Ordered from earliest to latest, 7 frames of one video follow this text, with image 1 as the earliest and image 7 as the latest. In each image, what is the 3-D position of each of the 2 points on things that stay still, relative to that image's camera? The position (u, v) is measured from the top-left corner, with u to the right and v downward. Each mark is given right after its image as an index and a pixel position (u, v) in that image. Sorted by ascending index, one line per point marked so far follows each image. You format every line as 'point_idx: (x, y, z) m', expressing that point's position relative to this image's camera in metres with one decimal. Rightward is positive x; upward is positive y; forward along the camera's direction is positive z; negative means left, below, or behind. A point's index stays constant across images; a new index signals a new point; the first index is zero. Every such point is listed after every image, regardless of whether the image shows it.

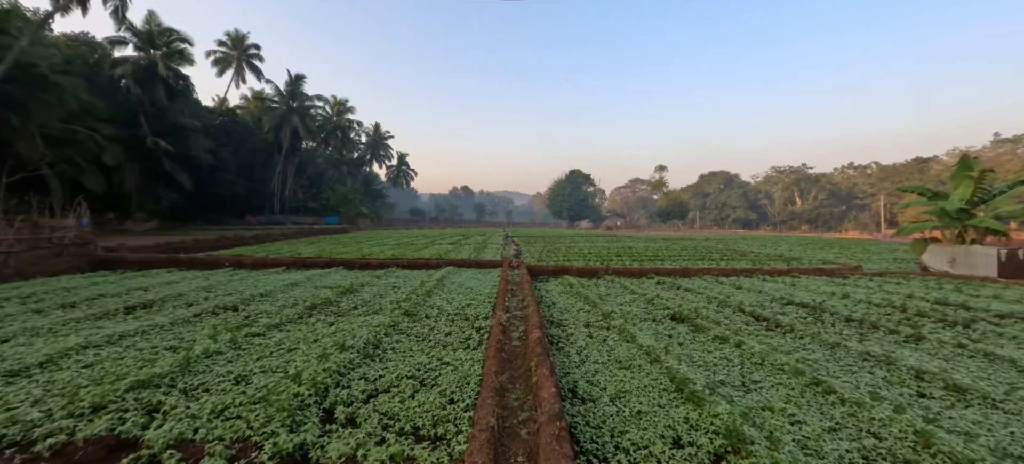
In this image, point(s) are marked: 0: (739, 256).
0: (+7.7, -0.8, +13.3) m
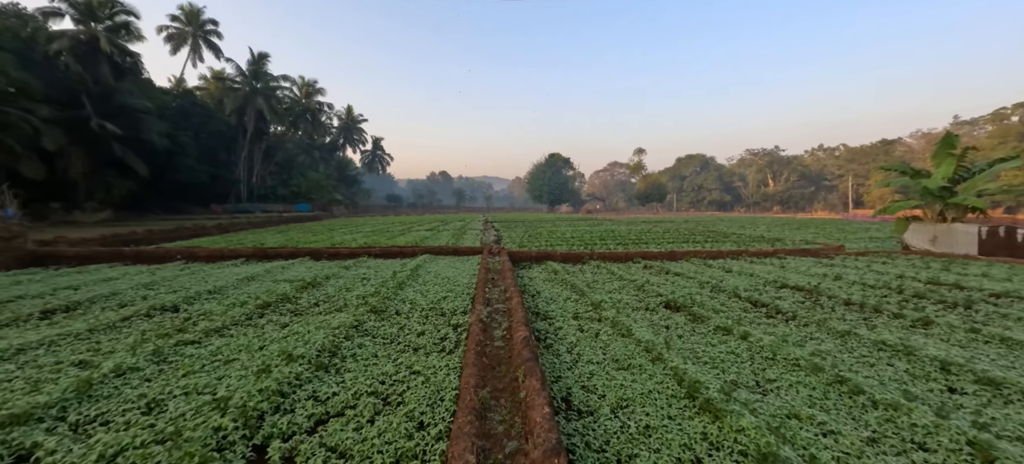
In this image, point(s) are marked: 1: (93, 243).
0: (+7.1, -0.2, +13.1) m
1: (-12.2, -0.3, +11.3) m
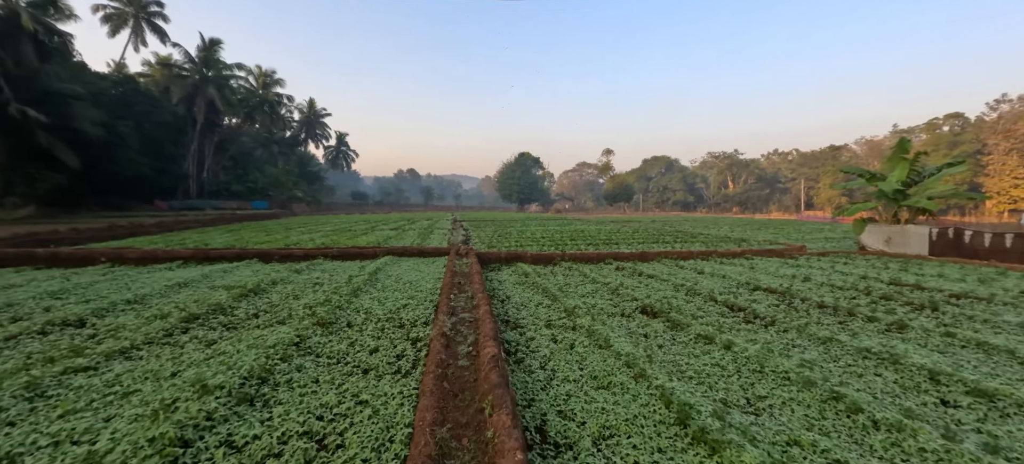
0: (+6.0, -0.2, +13.2) m
1: (-13.0, -0.3, +9.9) m
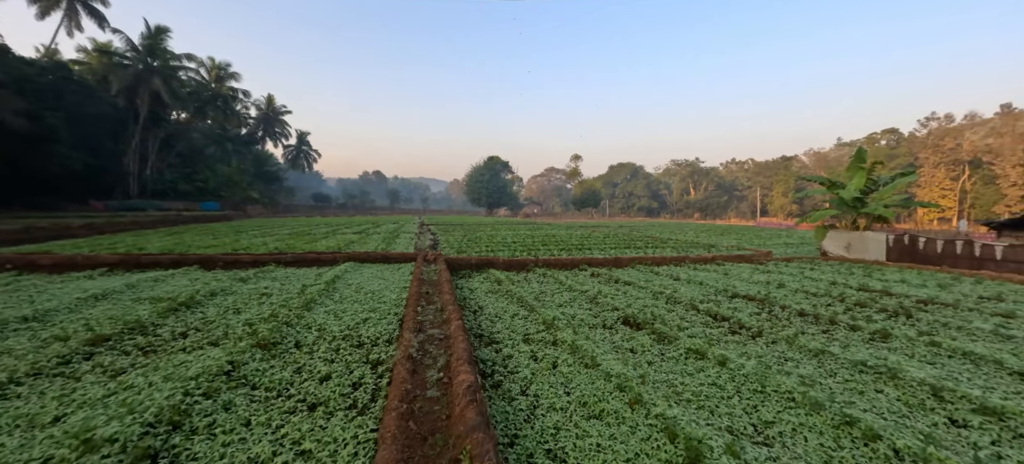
0: (+5.1, -0.4, +13.3) m
1: (-13.7, -0.3, +8.4) m
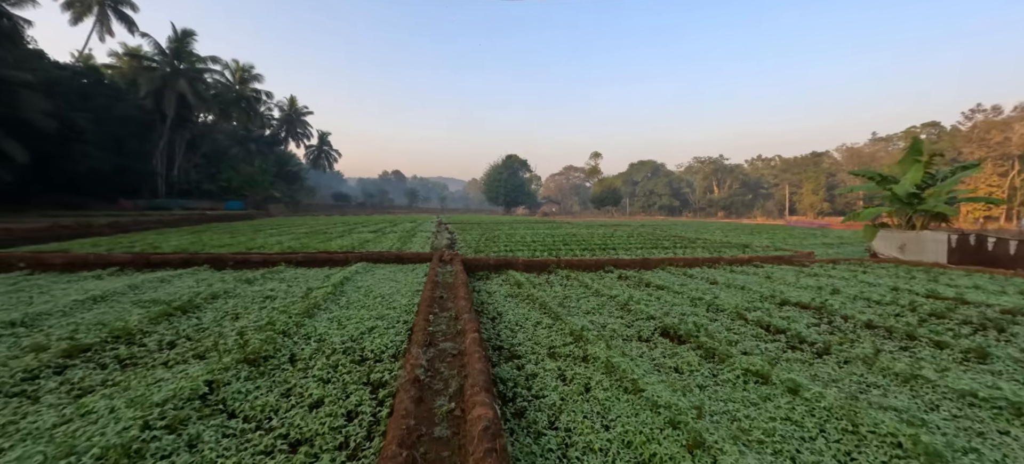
0: (+5.7, -0.3, +12.5) m
1: (-13.2, -0.3, +8.6) m
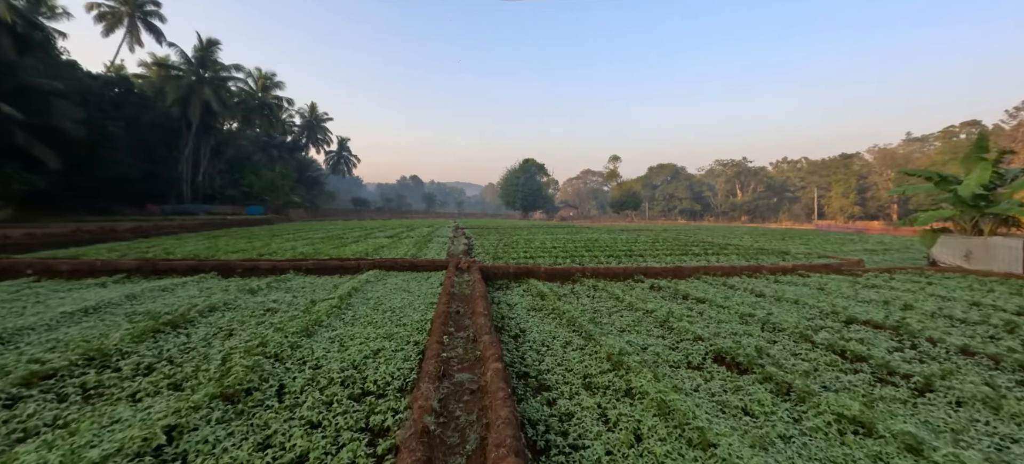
0: (+6.3, -0.5, +11.7) m
1: (-12.8, -0.4, +8.6) m
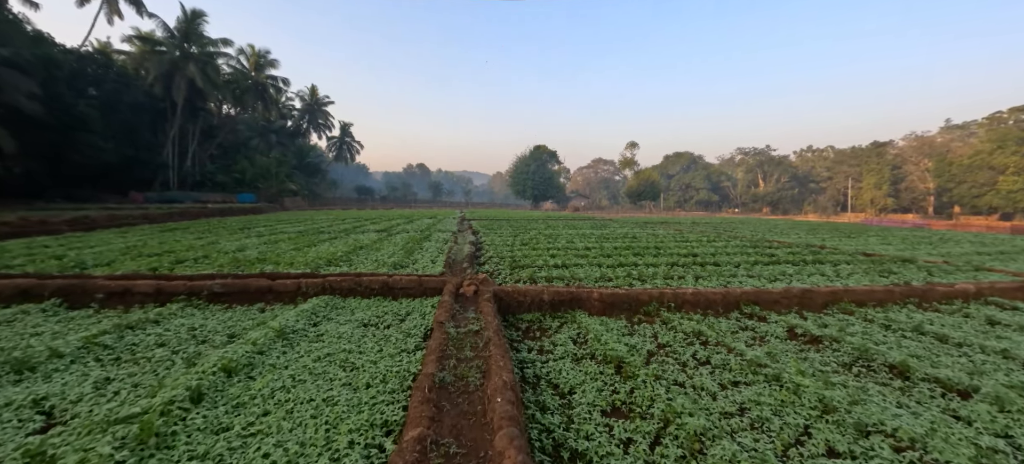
0: (+6.8, -0.5, +8.8) m
1: (-12.4, -0.3, +6.0) m
